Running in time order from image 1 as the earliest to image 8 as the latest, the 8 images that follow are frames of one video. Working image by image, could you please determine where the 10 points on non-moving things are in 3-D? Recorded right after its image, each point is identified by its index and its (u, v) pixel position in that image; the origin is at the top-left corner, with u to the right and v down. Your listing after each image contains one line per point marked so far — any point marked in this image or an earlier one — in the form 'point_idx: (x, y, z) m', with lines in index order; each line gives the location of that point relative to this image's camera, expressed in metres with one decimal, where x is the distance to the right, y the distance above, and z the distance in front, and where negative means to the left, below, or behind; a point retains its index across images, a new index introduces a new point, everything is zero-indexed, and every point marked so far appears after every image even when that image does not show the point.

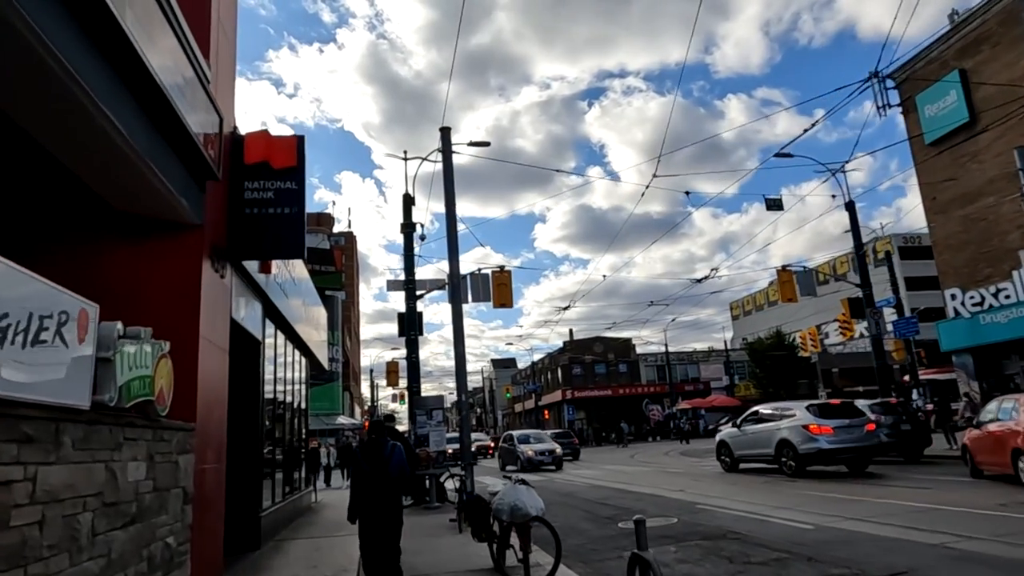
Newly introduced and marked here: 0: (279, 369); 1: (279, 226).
0: (-5.7, -2.2, +16.8) m
1: (-2.9, +0.8, +8.3) m
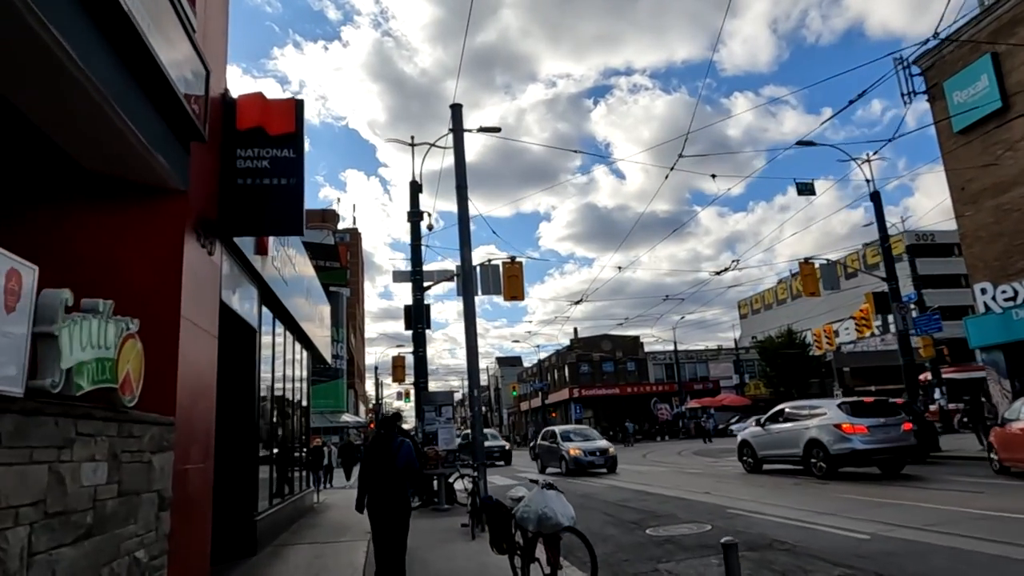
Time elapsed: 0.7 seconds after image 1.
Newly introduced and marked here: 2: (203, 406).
0: (-5.4, -1.9, +16.0) m
1: (-2.6, +1.0, +7.4) m
2: (-3.0, -1.2, +6.5) m
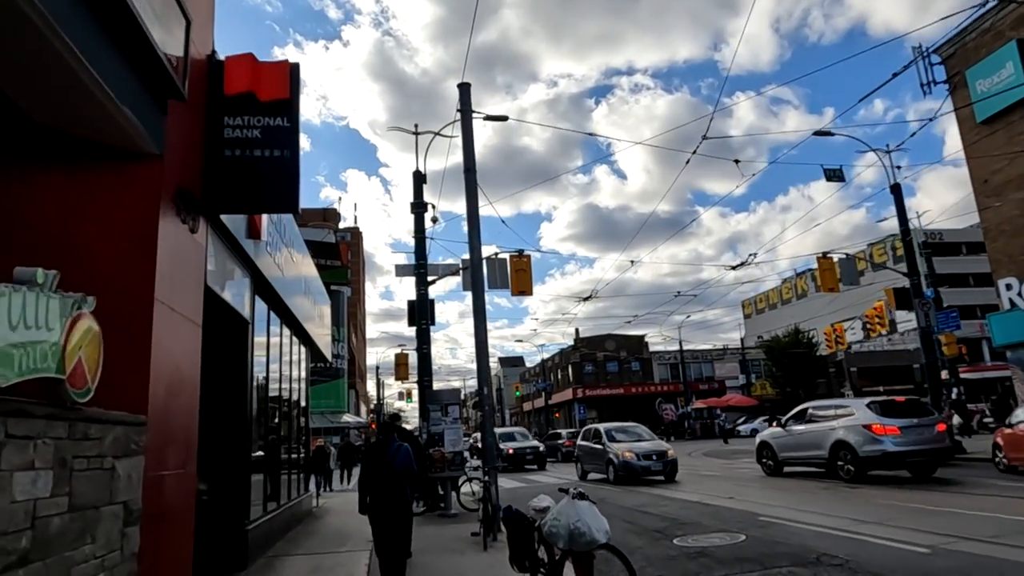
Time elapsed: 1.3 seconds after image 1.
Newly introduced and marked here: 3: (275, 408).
0: (-5.2, -1.8, +15.2) m
1: (-2.4, +1.2, +6.6) m
2: (-2.8, -1.0, +5.7) m
3: (-4.8, -2.5, +13.6) m
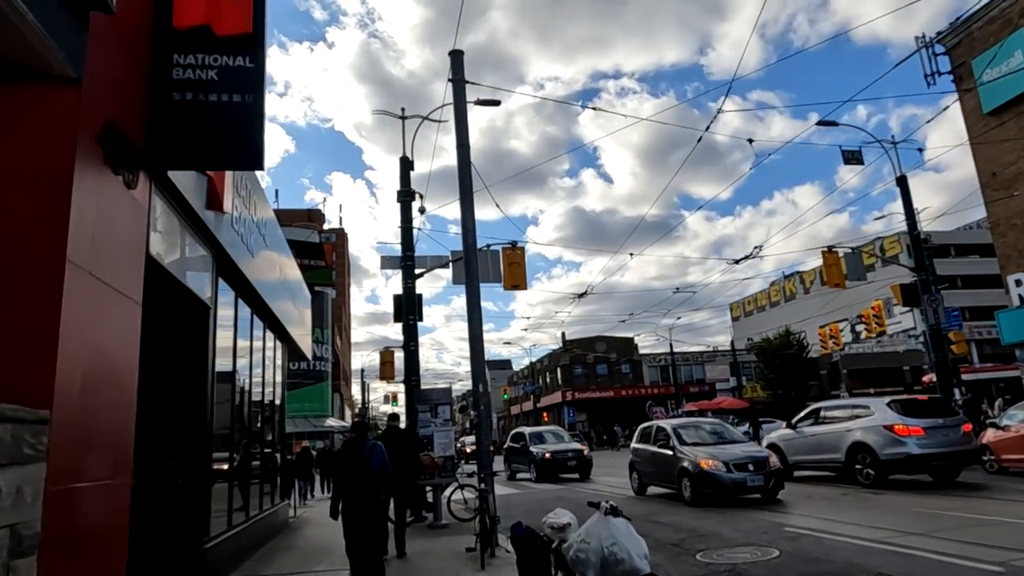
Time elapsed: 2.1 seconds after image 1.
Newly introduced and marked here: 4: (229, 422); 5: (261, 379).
0: (-5.3, -1.6, +14.0) m
1: (-2.4, +1.4, +5.5) m
2: (-2.7, -0.8, +4.6) m
3: (-4.9, -2.3, +12.4) m
4: (-4.6, -2.2, +10.8) m
5: (-5.4, -2.0, +14.3) m
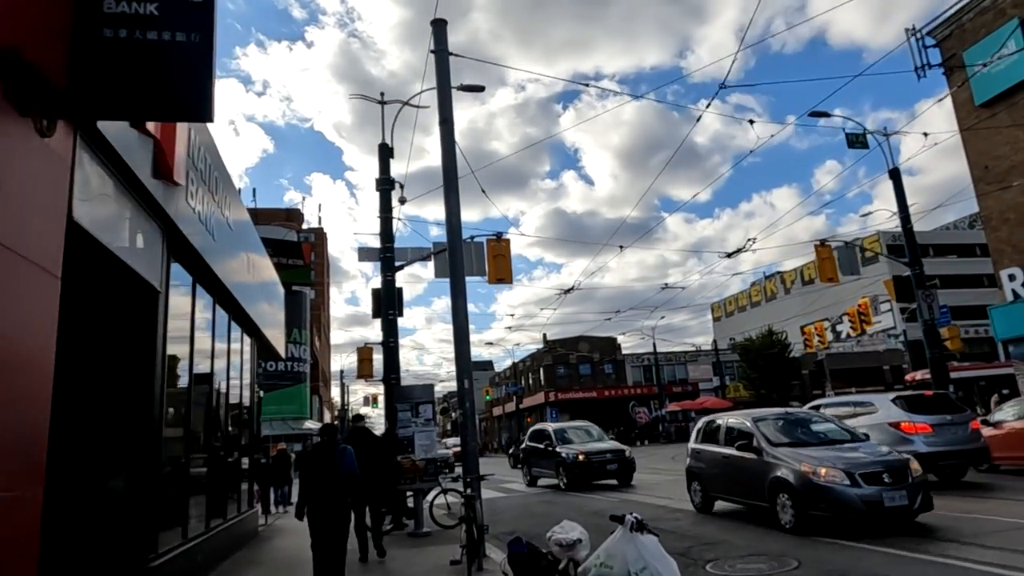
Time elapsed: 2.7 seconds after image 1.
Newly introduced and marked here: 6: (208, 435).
0: (-5.6, -1.4, +13.0) m
1: (-2.4, +1.6, +4.6) m
2: (-2.8, -0.6, +3.7) m
3: (-5.1, -2.2, +11.4) m
4: (-4.8, -2.0, +9.9) m
5: (-5.6, -1.8, +13.3) m
6: (-5.0, -2.4, +11.0) m
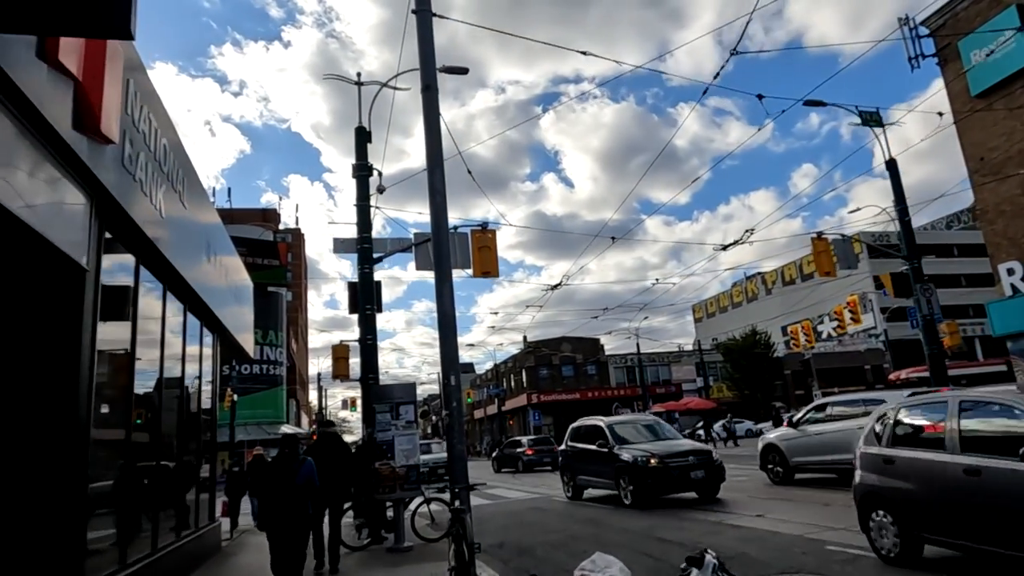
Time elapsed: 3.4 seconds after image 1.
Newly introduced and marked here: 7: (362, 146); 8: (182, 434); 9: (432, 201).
0: (-5.8, -1.3, +11.8) m
1: (-2.4, +1.8, +3.6) m
2: (-2.7, -0.4, +2.6) m
3: (-5.3, -2.0, +10.3) m
4: (-4.9, -1.8, +8.7) m
5: (-5.9, -1.7, +12.1) m
6: (-5.1, -2.2, +9.8) m
7: (-3.4, +3.2, +15.3) m
8: (-5.4, -2.3, +10.9) m
9: (-1.0, +1.1, +8.6) m
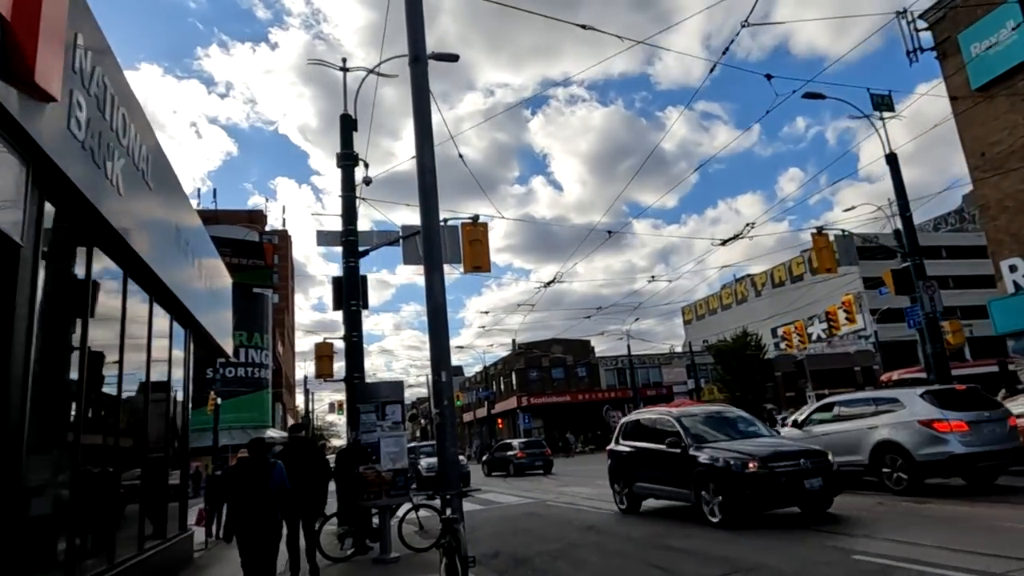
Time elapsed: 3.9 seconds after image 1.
0: (-5.9, -1.1, +11.1) m
1: (-2.3, +1.9, +2.9) m
2: (-2.6, -0.2, +1.9) m
3: (-5.4, -1.9, +9.5) m
4: (-4.9, -1.7, +8.0) m
5: (-6.0, -1.5, +11.4) m
6: (-5.2, -2.1, +9.0) m
7: (-3.6, +3.3, +14.6) m
8: (-5.5, -2.2, +10.1) m
9: (-1.1, +1.2, +8.0) m
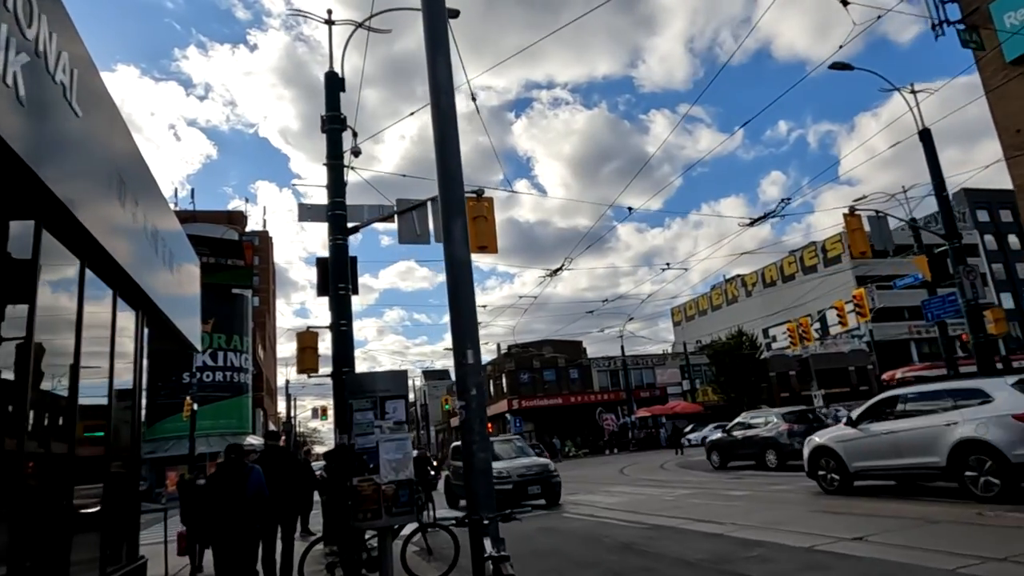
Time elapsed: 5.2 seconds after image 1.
0: (-5.6, -0.8, +9.1) m
1: (-1.8, +2.3, +1.1) m
2: (-2.1, +0.2, +0.1) m
3: (-5.0, -1.5, +7.6) m
4: (-4.6, -1.3, +6.1) m
5: (-5.7, -1.2, +9.4) m
6: (-4.9, -1.8, +7.1) m
7: (-3.4, +3.7, +12.8) m
8: (-5.2, -1.8, +8.2) m
9: (-0.7, +1.6, +6.2) m
